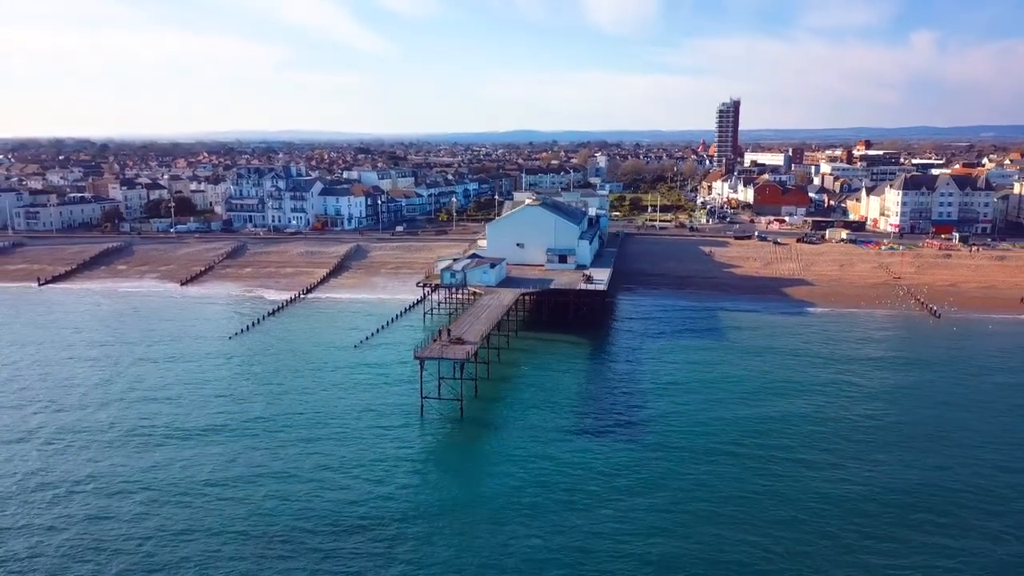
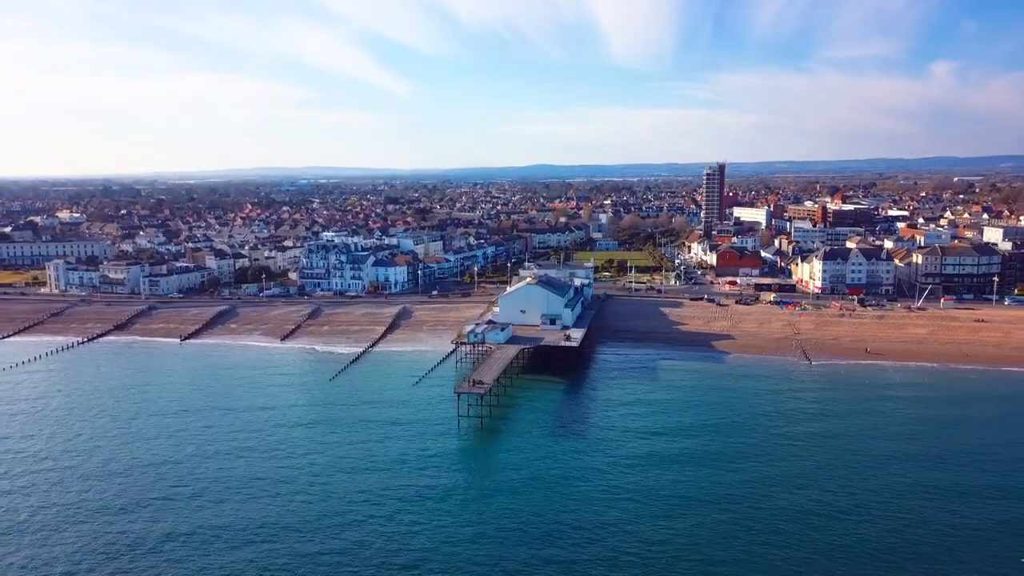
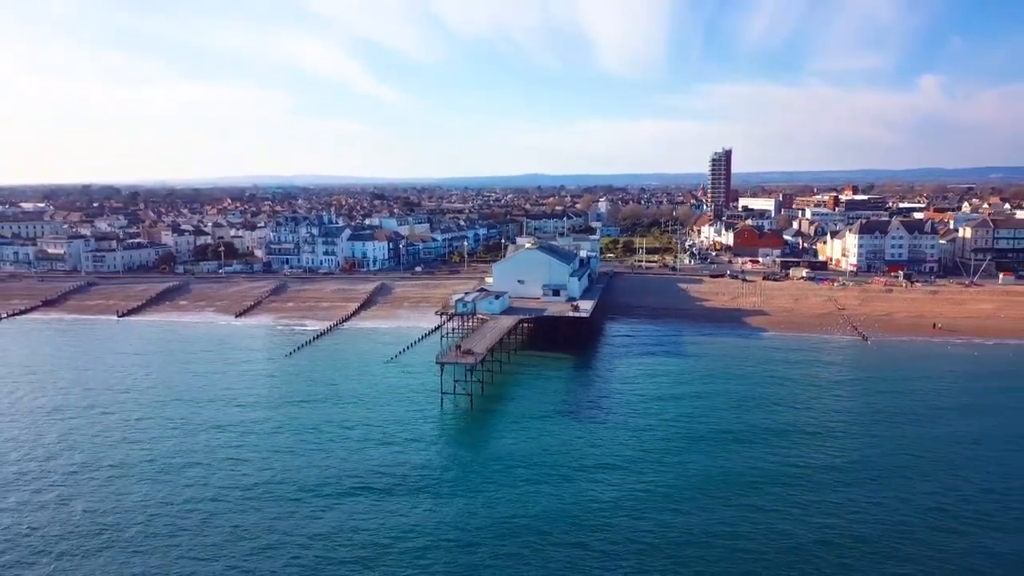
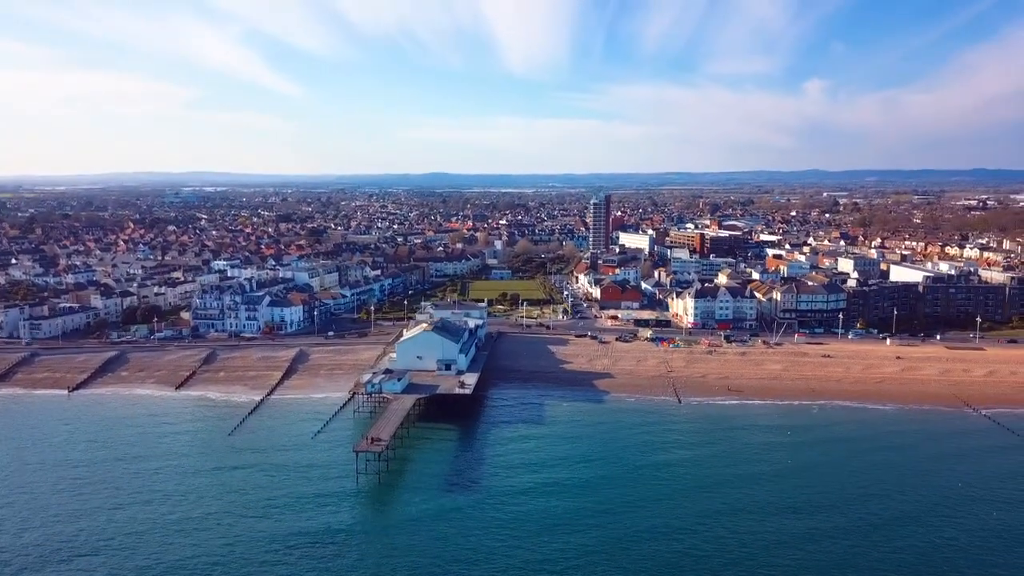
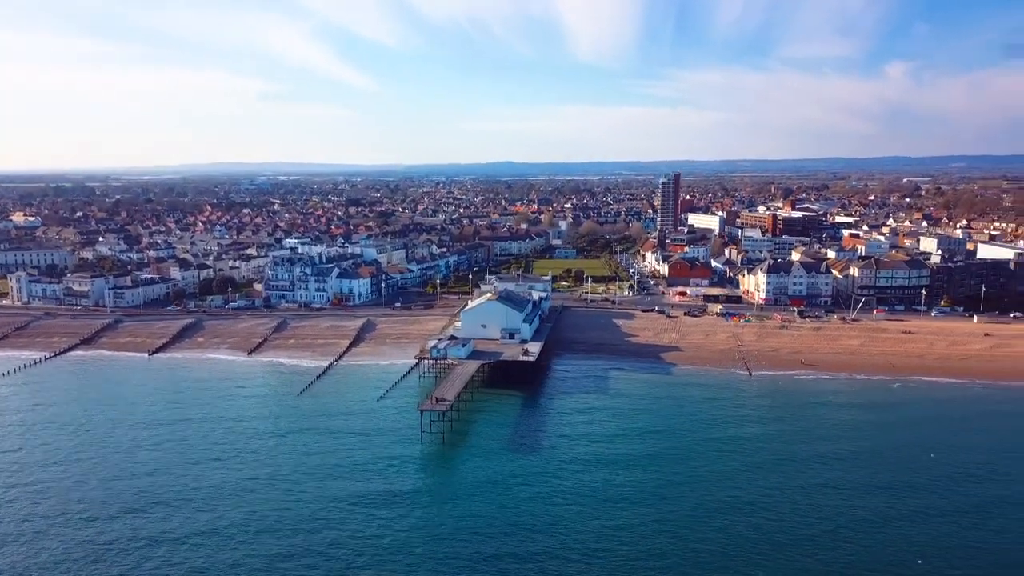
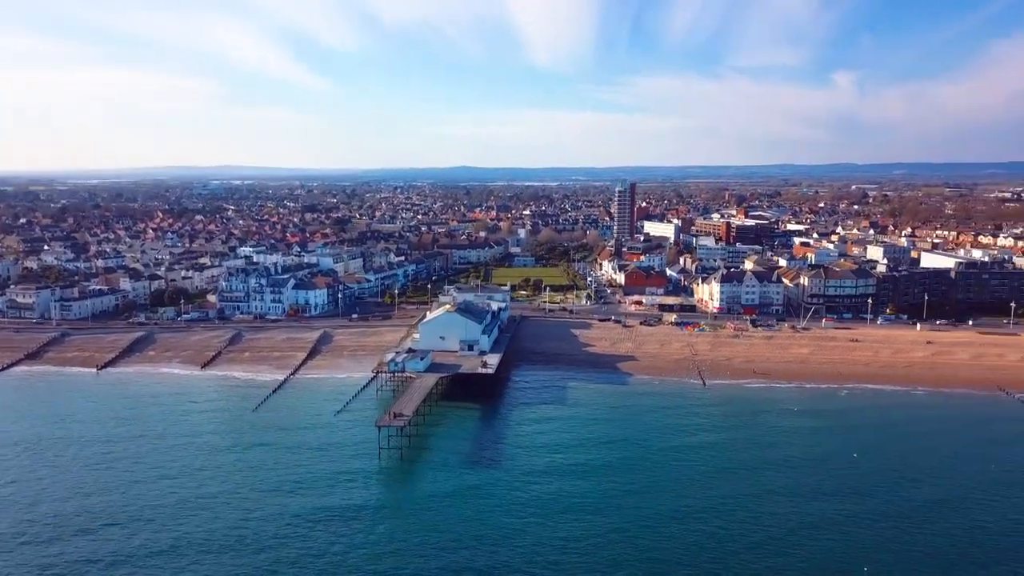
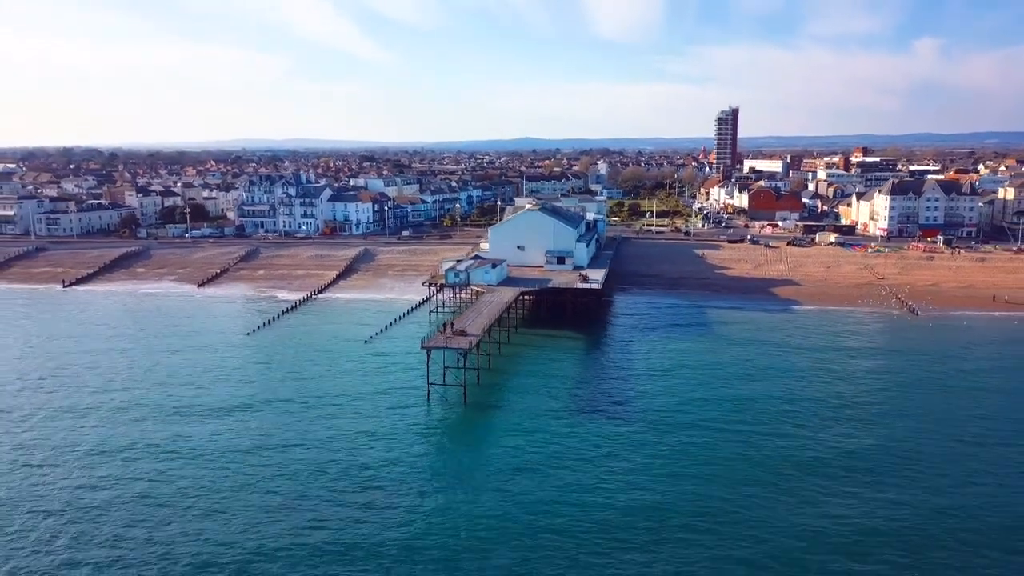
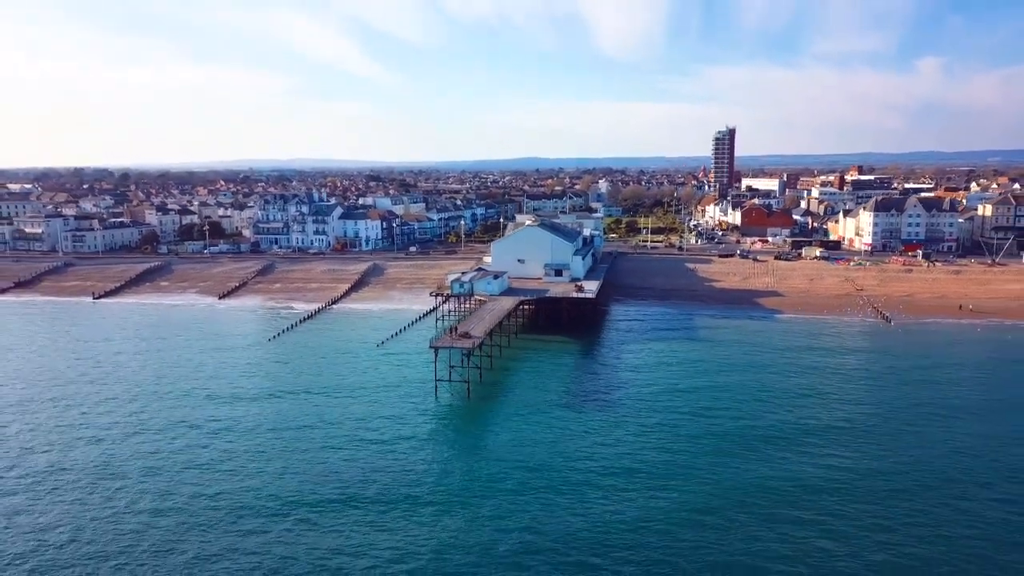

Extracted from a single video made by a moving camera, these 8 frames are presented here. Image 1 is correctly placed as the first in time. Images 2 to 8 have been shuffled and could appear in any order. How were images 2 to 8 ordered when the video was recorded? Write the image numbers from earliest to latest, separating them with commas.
7, 8, 3, 2, 5, 6, 4
